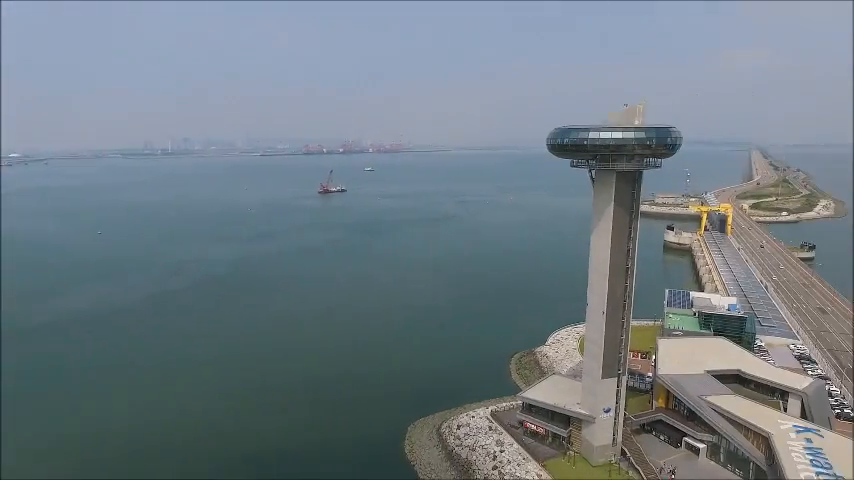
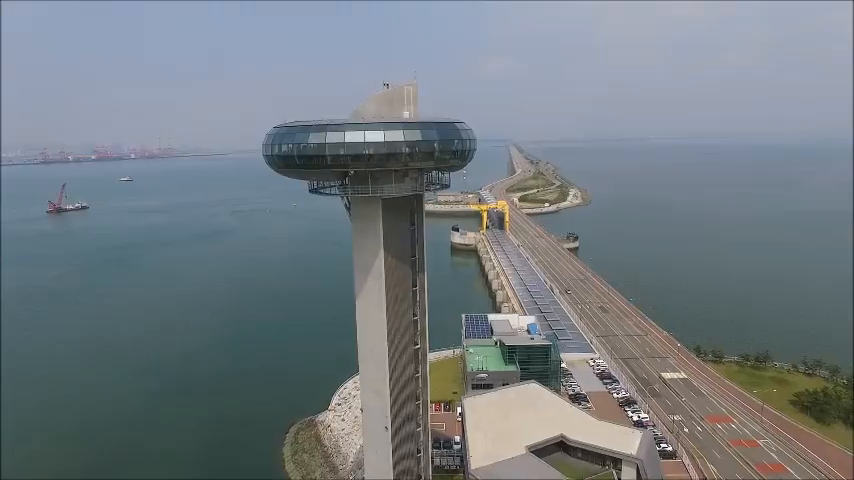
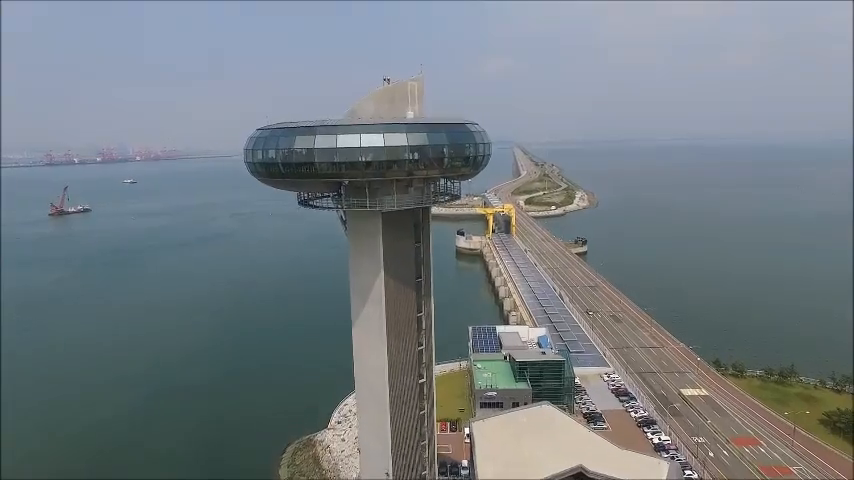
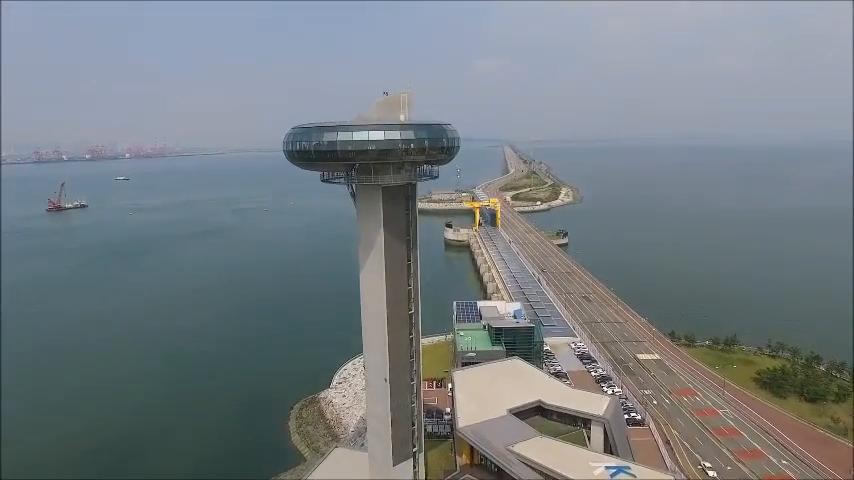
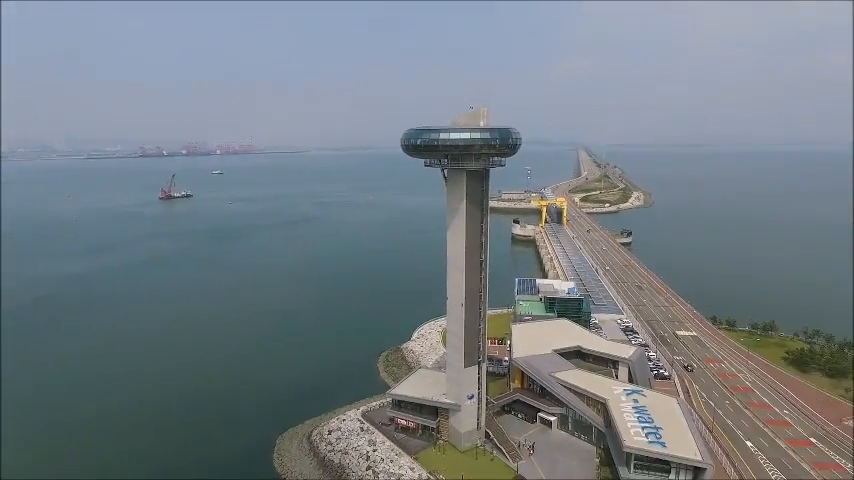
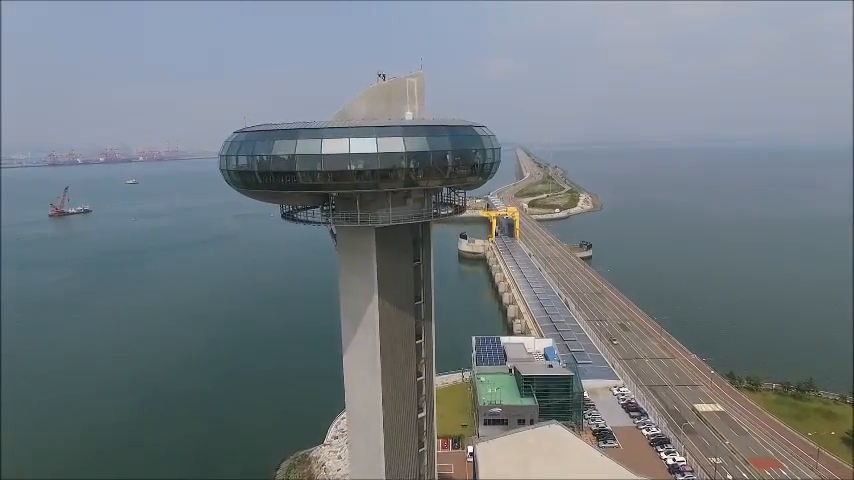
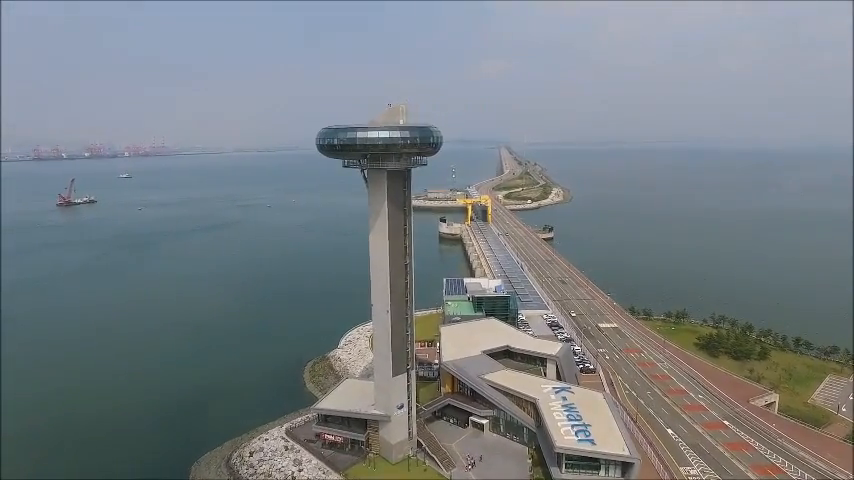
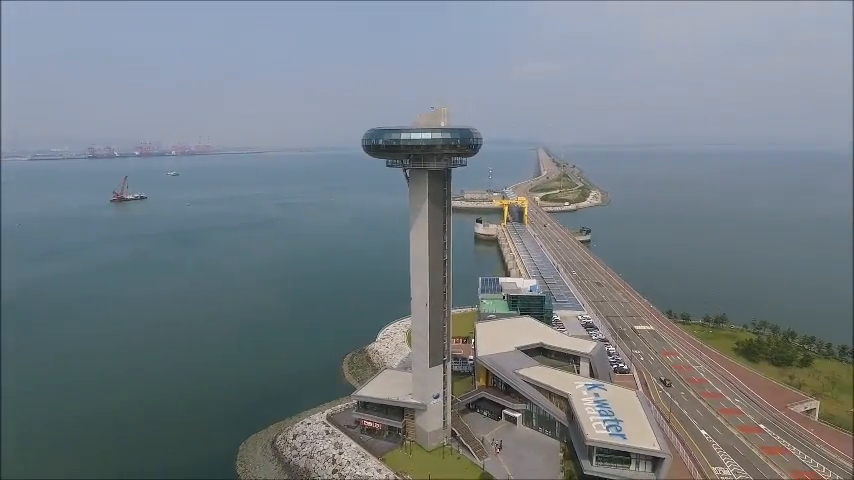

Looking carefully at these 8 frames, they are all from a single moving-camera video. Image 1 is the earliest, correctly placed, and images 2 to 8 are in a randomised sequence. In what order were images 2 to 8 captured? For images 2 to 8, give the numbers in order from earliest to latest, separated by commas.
5, 8, 7, 4, 2, 3, 6
